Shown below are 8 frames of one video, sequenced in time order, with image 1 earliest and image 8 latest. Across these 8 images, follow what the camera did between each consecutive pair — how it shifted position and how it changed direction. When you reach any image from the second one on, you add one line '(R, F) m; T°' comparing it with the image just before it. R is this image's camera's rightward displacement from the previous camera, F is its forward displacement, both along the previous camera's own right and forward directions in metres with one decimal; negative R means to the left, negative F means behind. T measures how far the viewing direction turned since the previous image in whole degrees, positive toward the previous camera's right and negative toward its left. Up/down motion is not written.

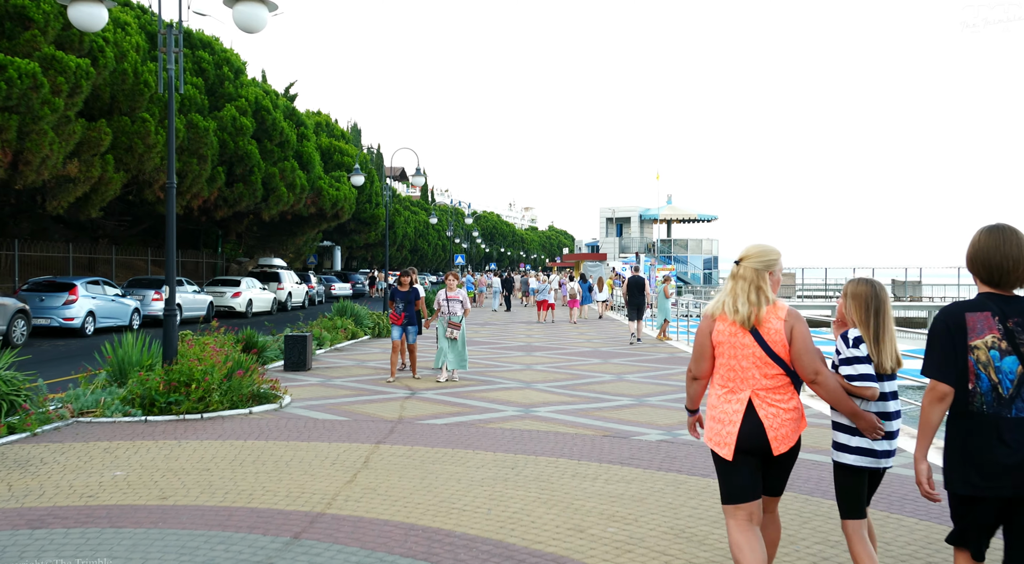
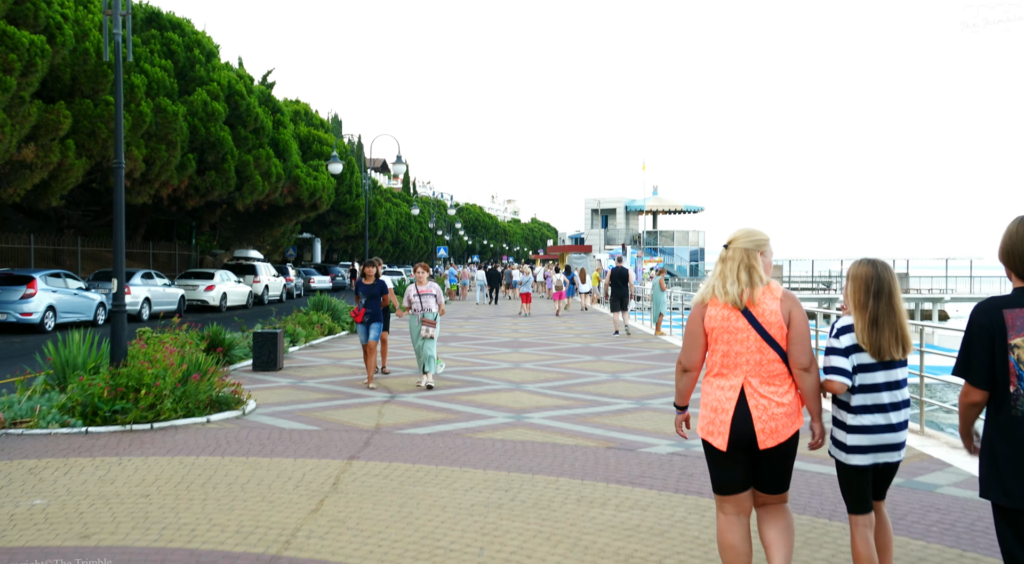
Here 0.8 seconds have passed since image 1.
(-0.1, +1.0) m; +1°
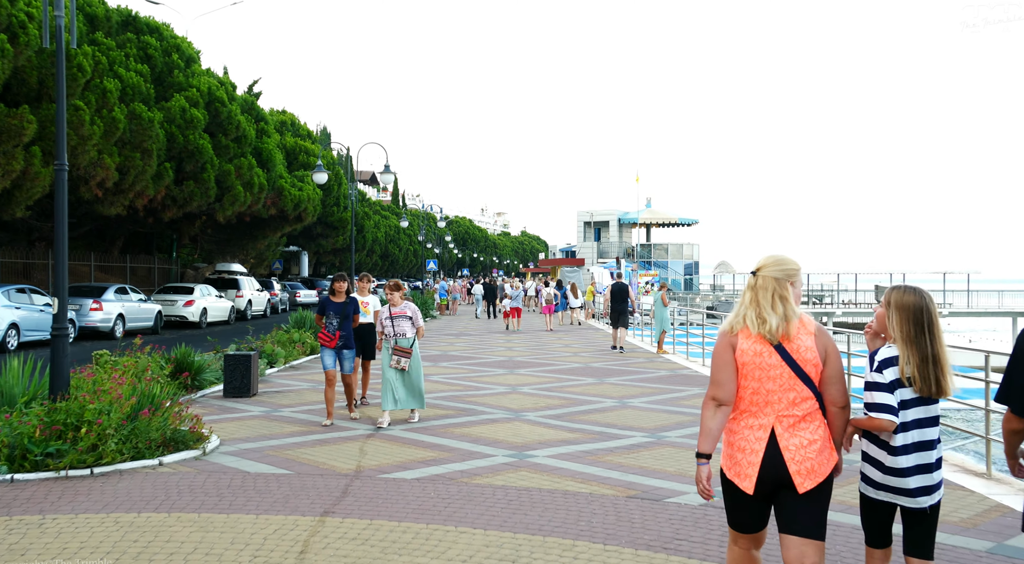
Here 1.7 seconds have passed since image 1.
(-0.1, +1.1) m; +1°
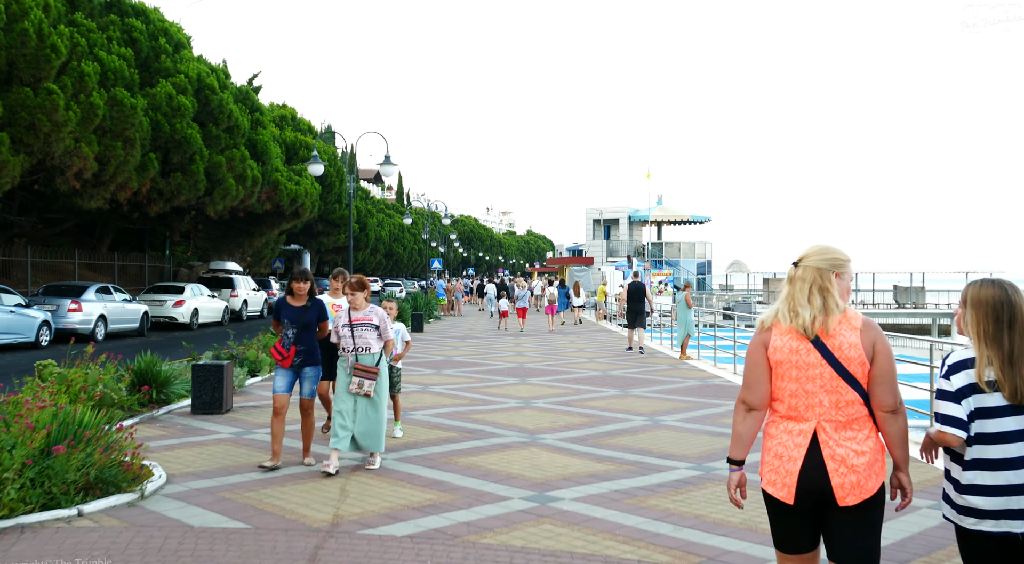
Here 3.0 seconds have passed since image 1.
(-0.1, +1.6) m; 0°
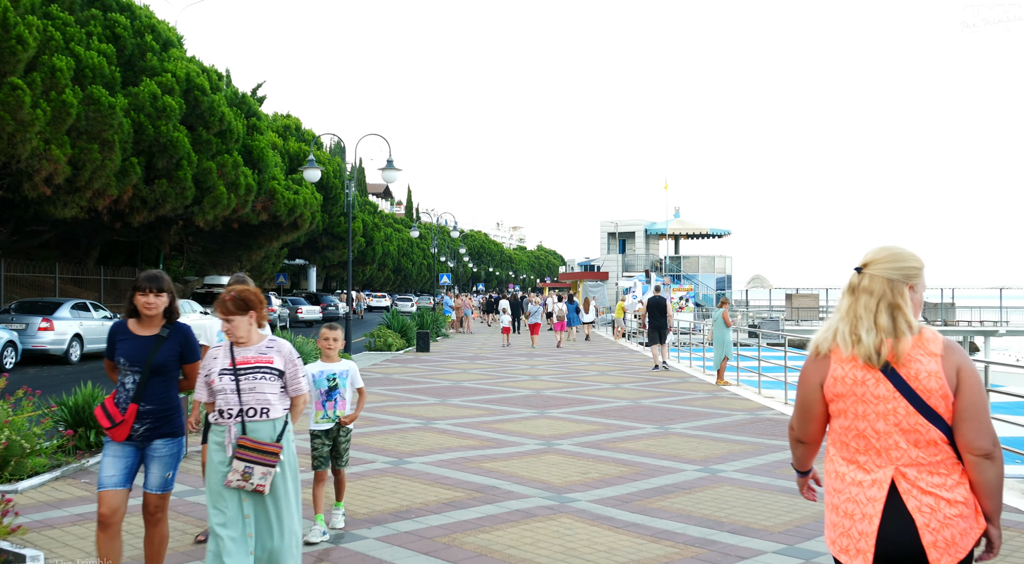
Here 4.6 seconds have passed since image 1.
(-0.1, +2.0) m; -1°
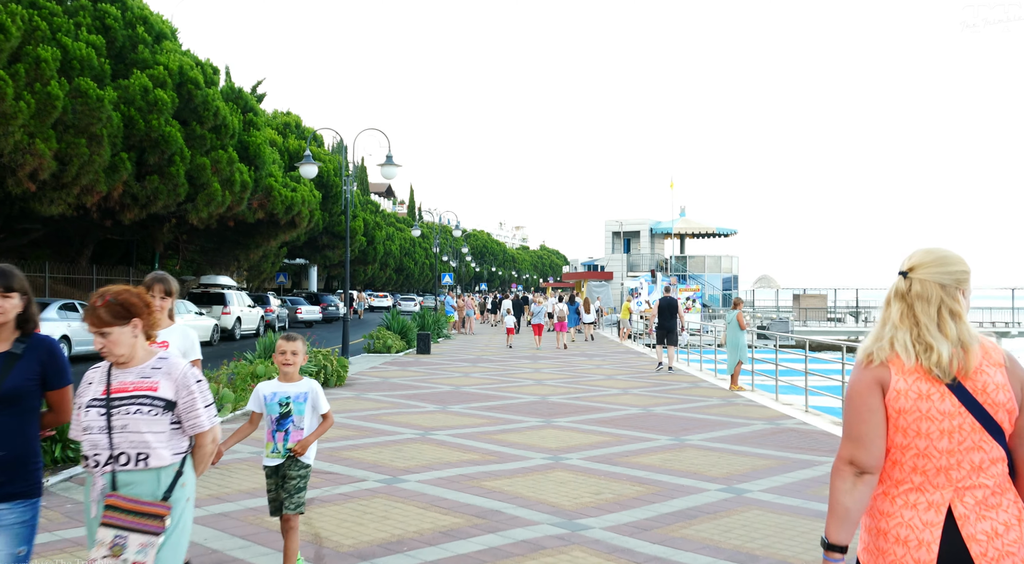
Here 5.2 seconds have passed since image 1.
(0.0, +0.7) m; 0°
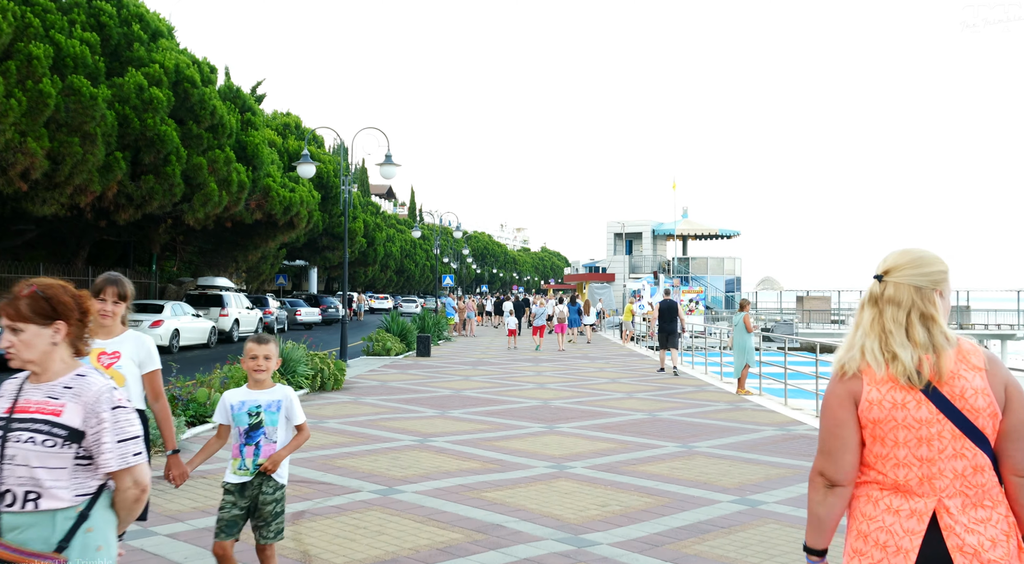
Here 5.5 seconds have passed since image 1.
(0.0, +0.4) m; 0°
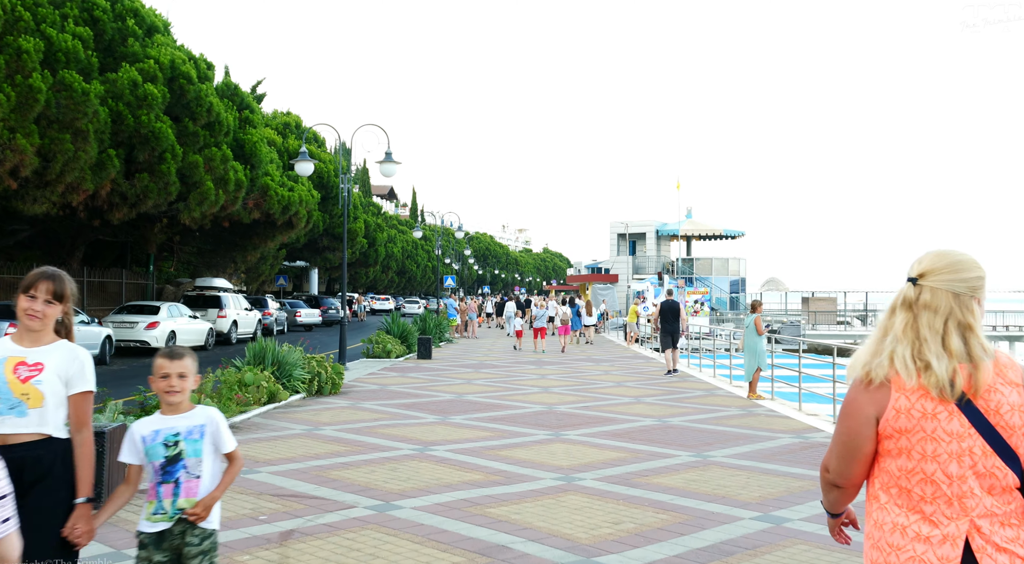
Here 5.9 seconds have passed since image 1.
(0.0, +0.5) m; 0°
